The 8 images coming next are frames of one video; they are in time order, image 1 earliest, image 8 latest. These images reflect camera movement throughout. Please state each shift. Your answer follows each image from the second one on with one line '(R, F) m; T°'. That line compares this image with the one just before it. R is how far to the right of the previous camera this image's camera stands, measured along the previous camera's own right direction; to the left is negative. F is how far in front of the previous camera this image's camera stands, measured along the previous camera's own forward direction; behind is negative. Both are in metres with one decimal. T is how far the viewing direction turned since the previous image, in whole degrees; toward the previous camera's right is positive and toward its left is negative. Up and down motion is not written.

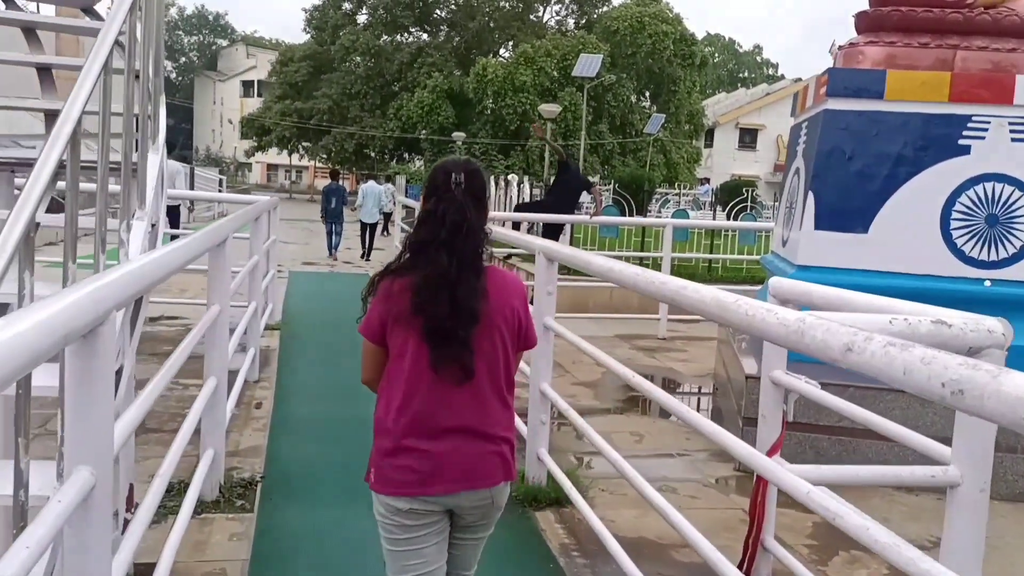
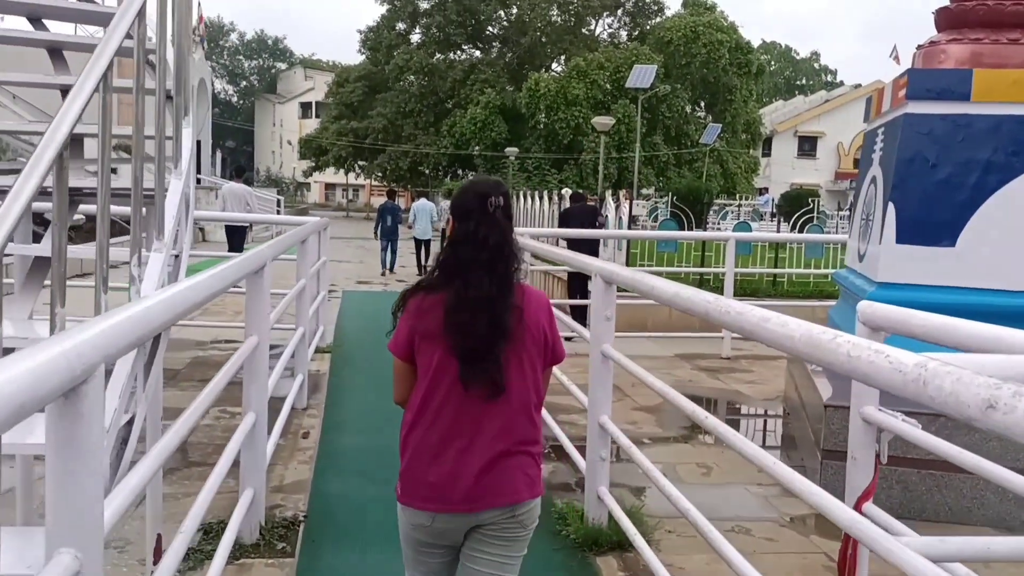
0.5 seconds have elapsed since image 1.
(0.0, +0.3) m; -4°
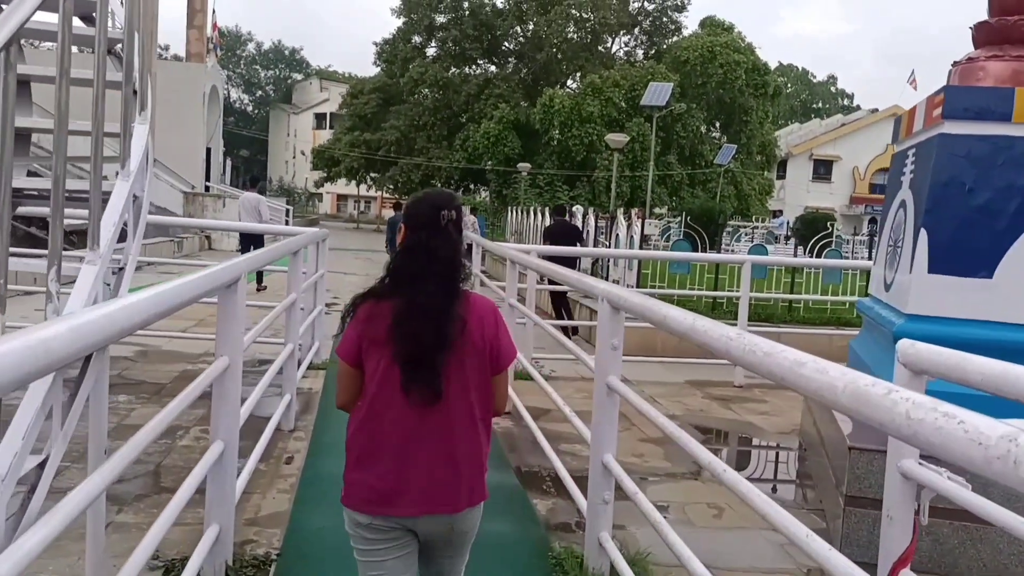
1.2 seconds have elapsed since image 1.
(0.0, +0.3) m; -1°
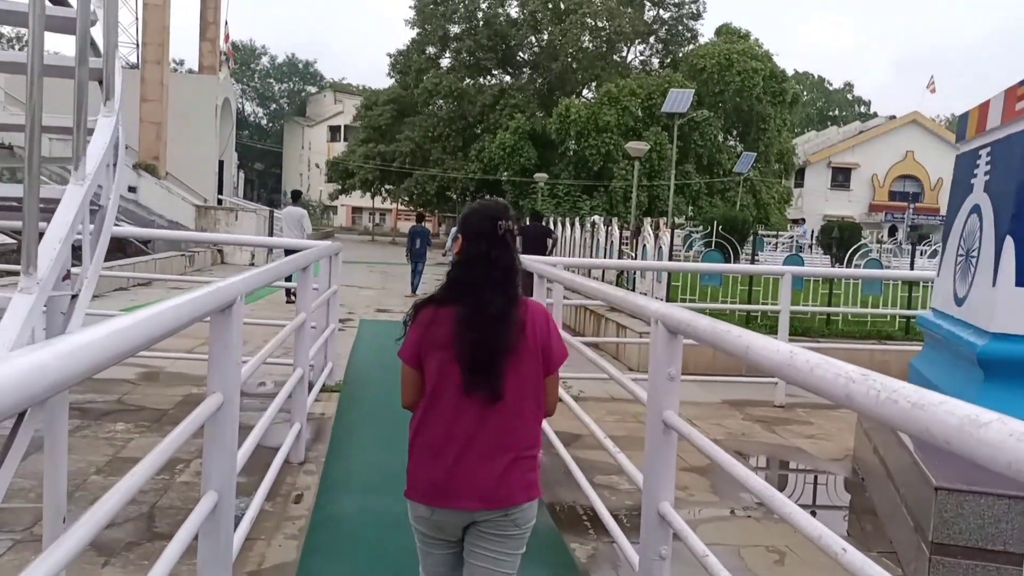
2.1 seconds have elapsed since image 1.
(-0.1, +0.4) m; -1°
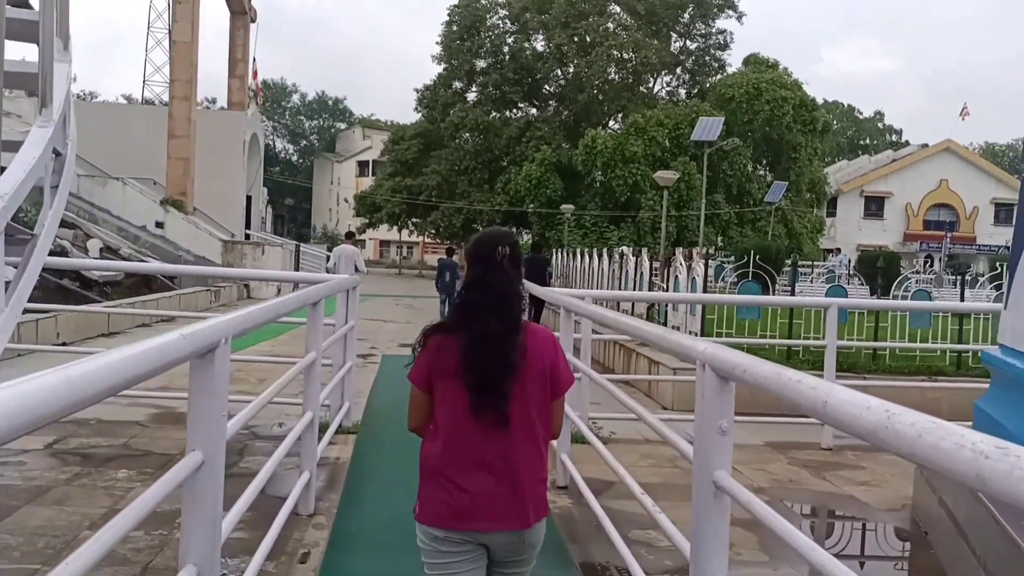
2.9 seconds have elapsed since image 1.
(0.0, +0.3) m; -2°
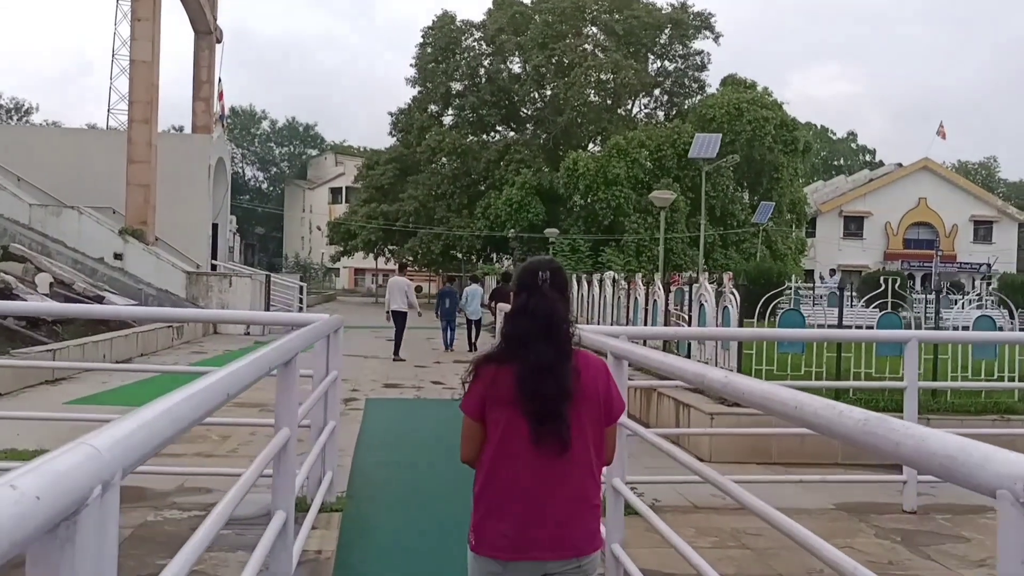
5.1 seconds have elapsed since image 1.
(-0.3, +1.1) m; +2°
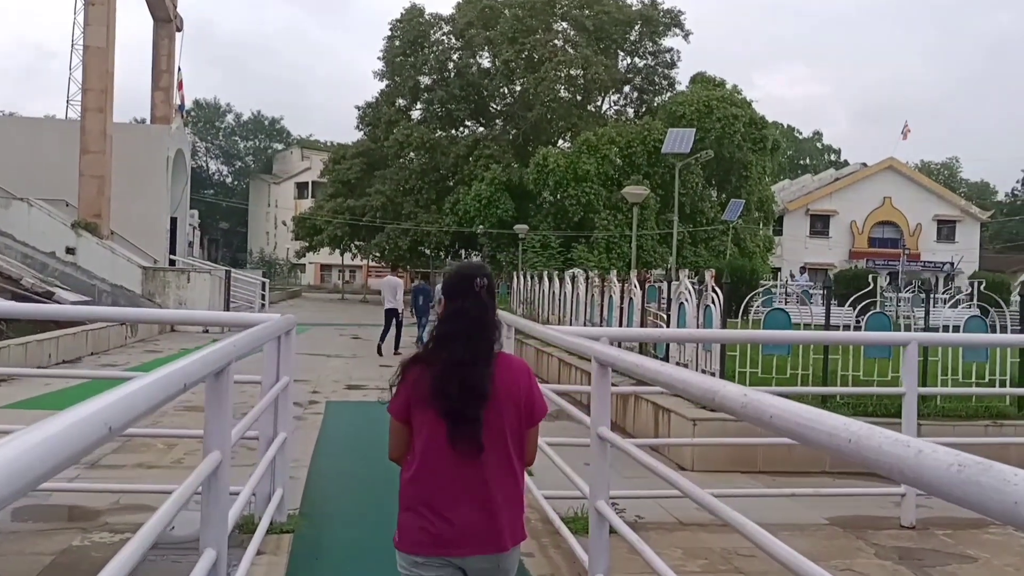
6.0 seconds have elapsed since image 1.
(0.0, +0.4) m; +2°
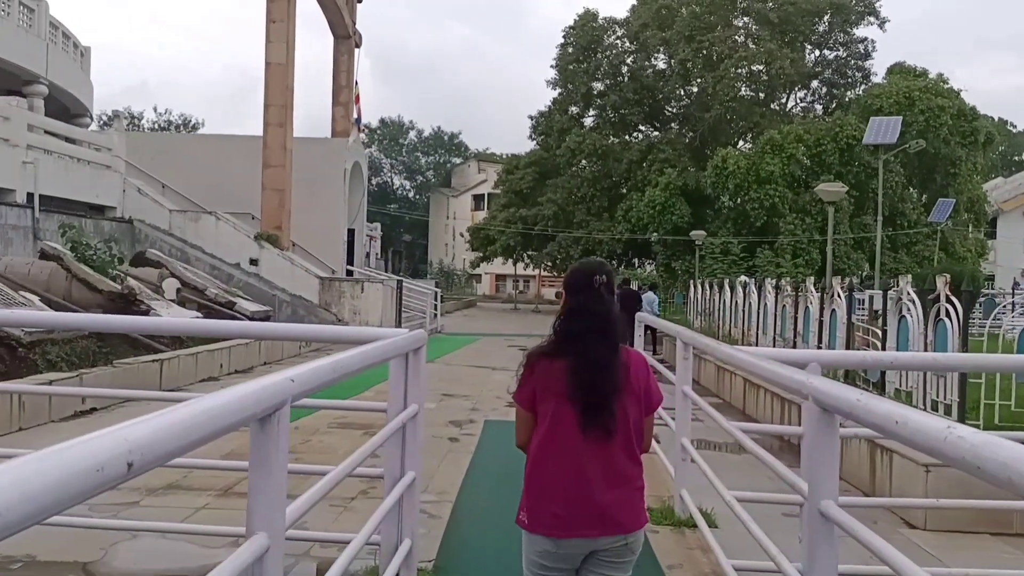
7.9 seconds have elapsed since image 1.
(0.0, +0.9) m; -12°
